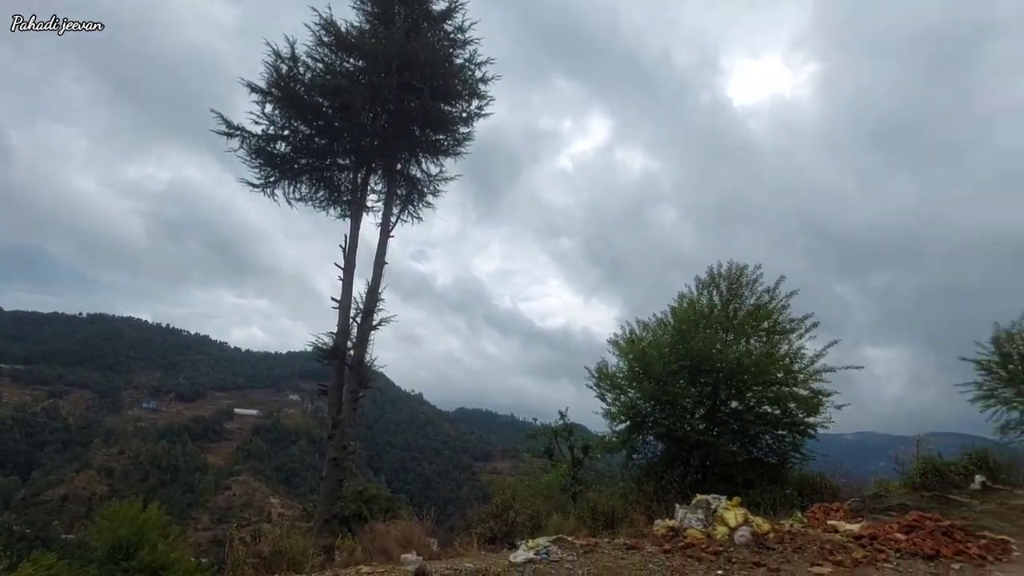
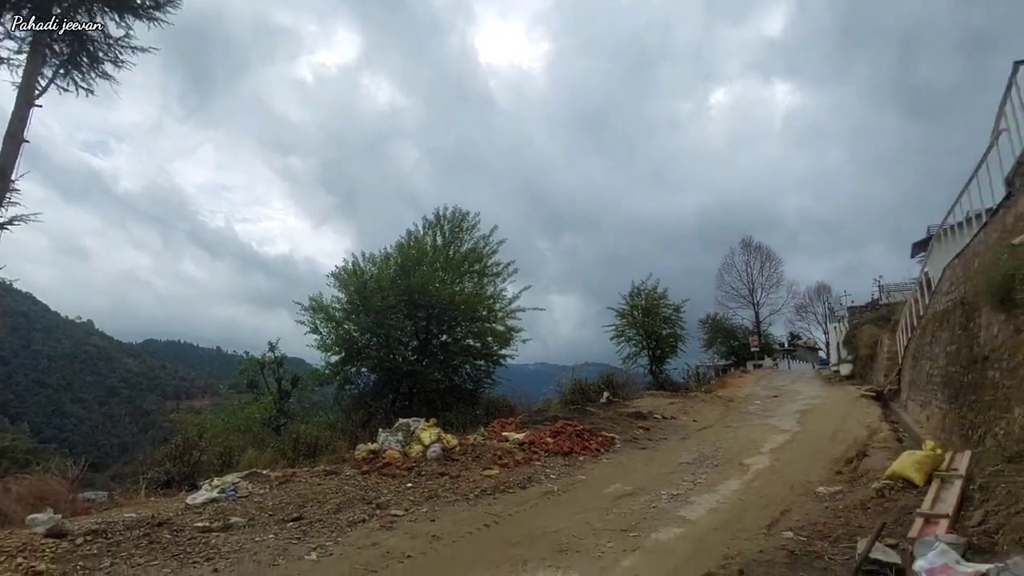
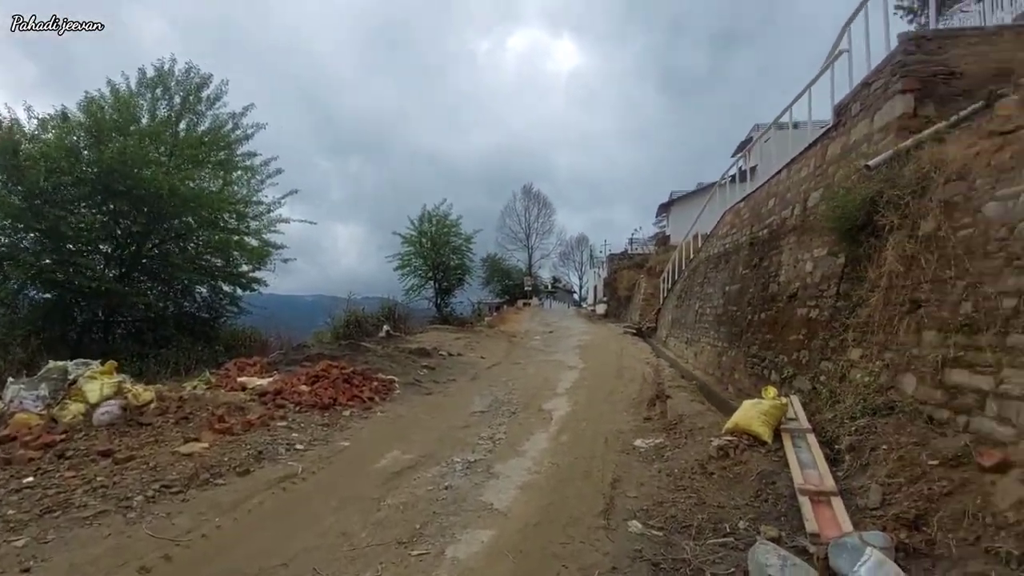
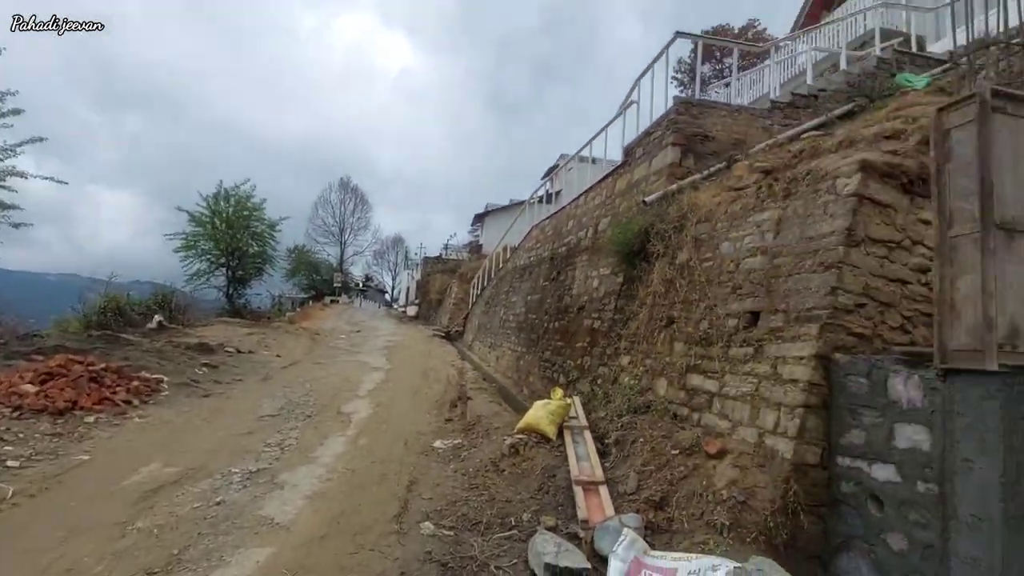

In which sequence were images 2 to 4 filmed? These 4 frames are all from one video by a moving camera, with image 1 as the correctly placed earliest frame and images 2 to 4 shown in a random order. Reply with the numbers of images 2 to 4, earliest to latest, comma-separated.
2, 3, 4
